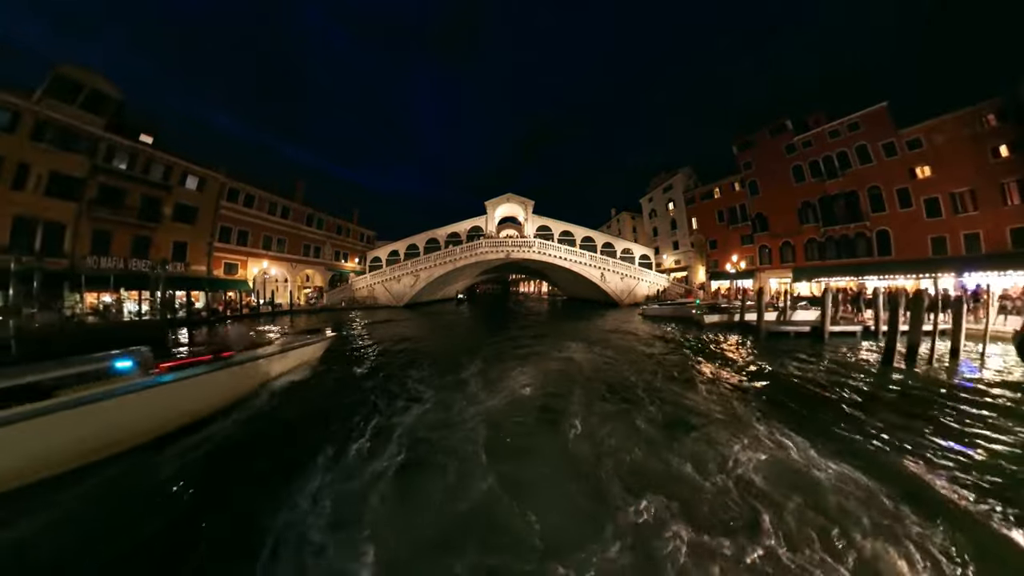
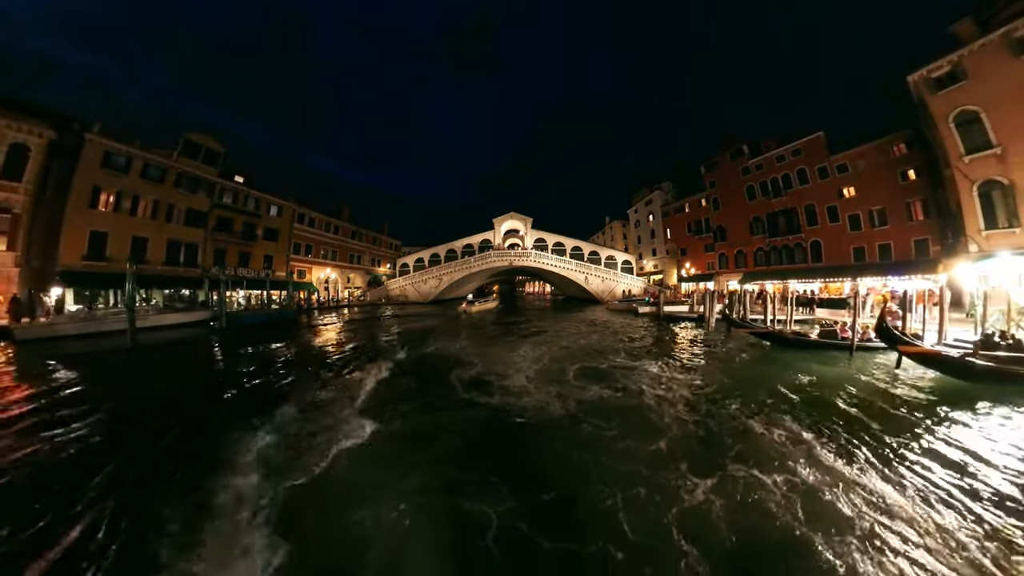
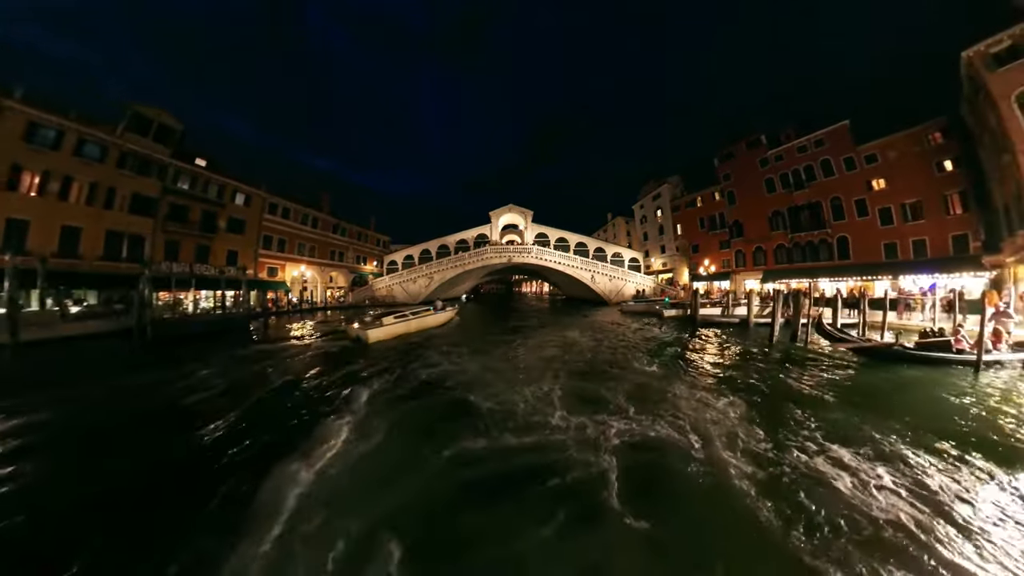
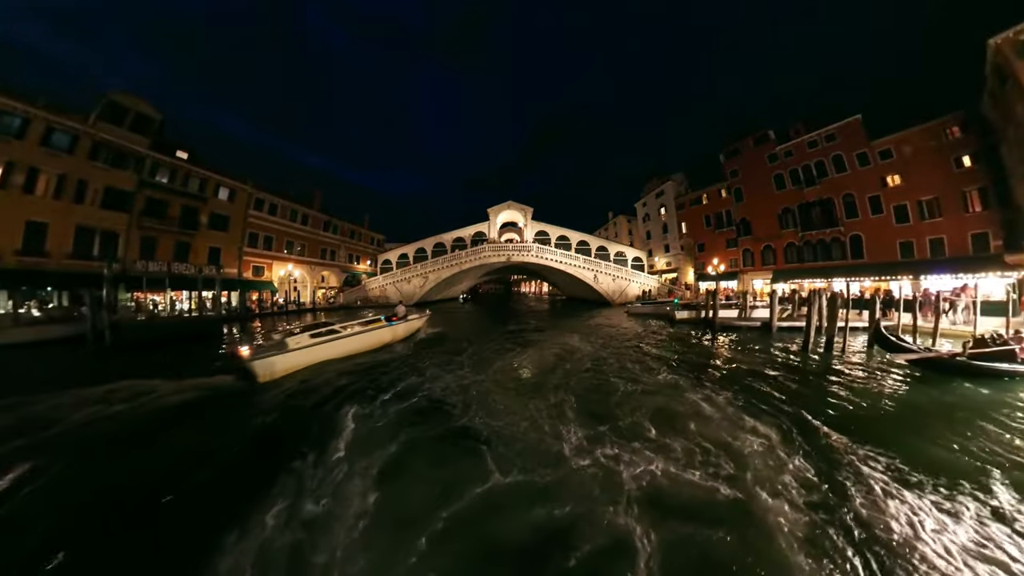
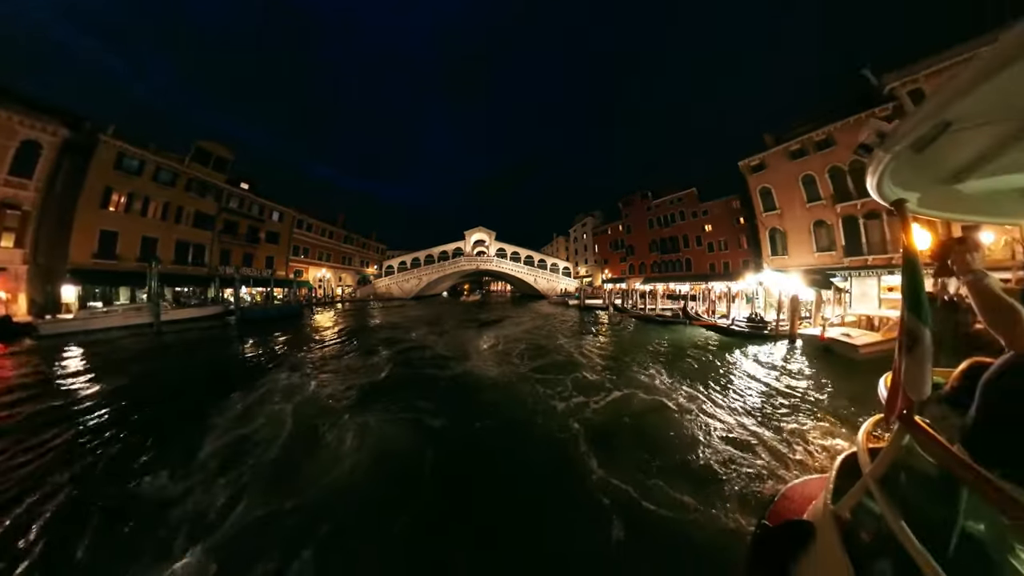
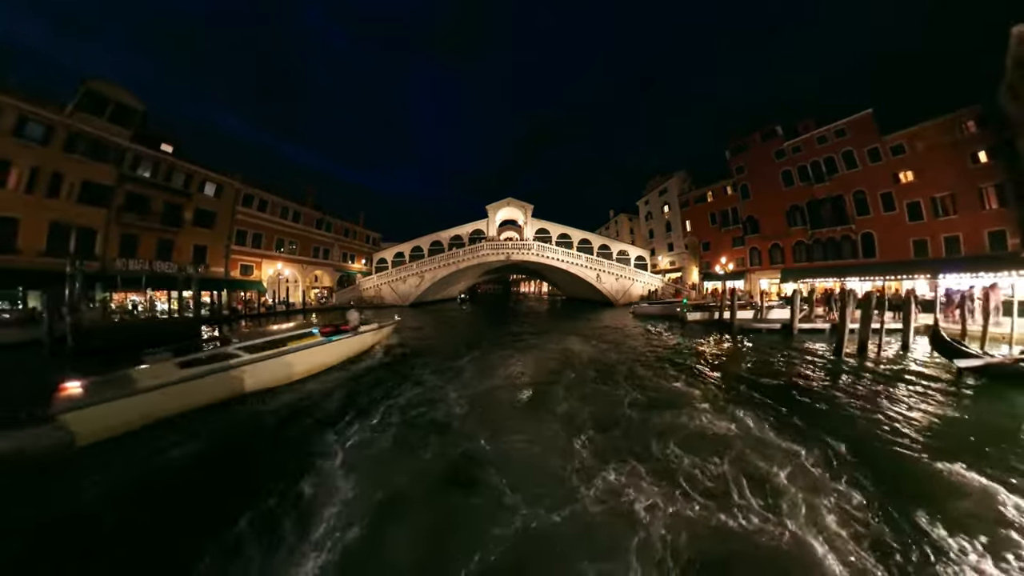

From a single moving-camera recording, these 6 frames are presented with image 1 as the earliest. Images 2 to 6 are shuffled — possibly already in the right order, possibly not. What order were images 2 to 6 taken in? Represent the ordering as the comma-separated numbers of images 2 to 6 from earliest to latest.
6, 4, 3, 2, 5
